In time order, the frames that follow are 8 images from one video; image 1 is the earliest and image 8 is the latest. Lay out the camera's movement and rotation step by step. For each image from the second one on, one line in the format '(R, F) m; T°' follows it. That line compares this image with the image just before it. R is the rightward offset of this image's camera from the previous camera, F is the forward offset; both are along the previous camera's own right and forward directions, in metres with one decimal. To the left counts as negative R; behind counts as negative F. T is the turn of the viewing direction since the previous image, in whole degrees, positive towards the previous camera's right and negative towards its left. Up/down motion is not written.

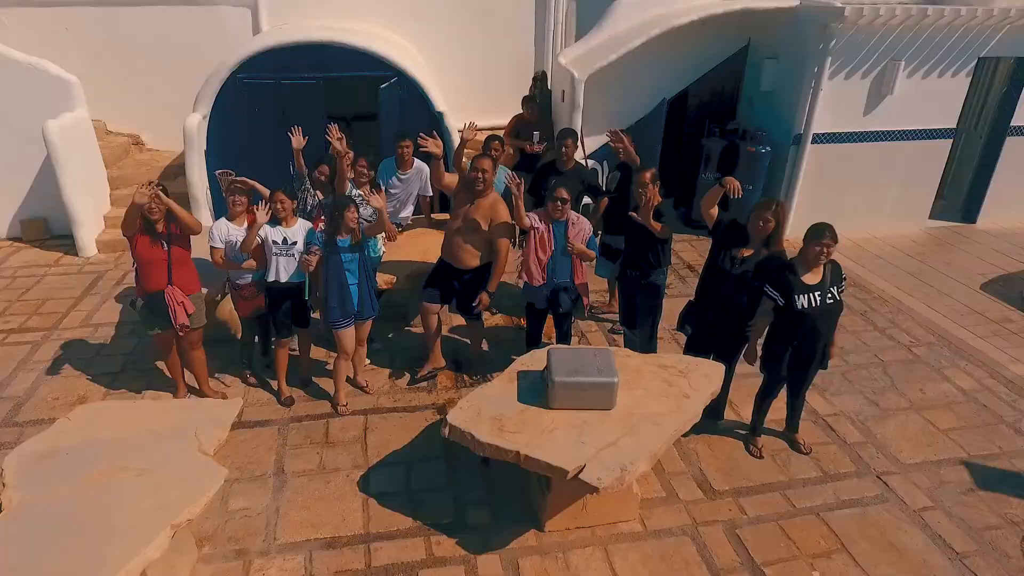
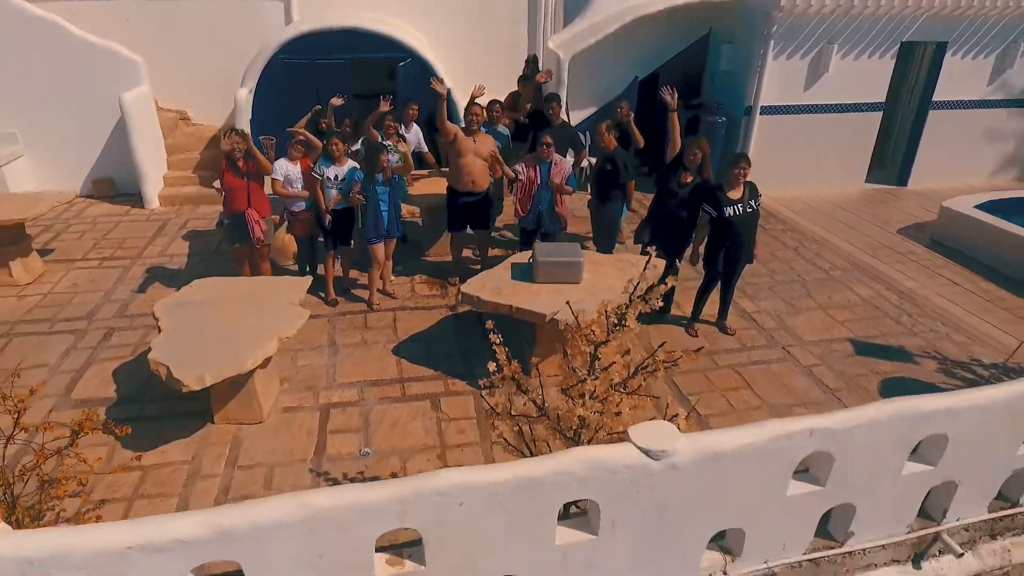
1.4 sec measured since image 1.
(0.0, -1.3) m; 0°
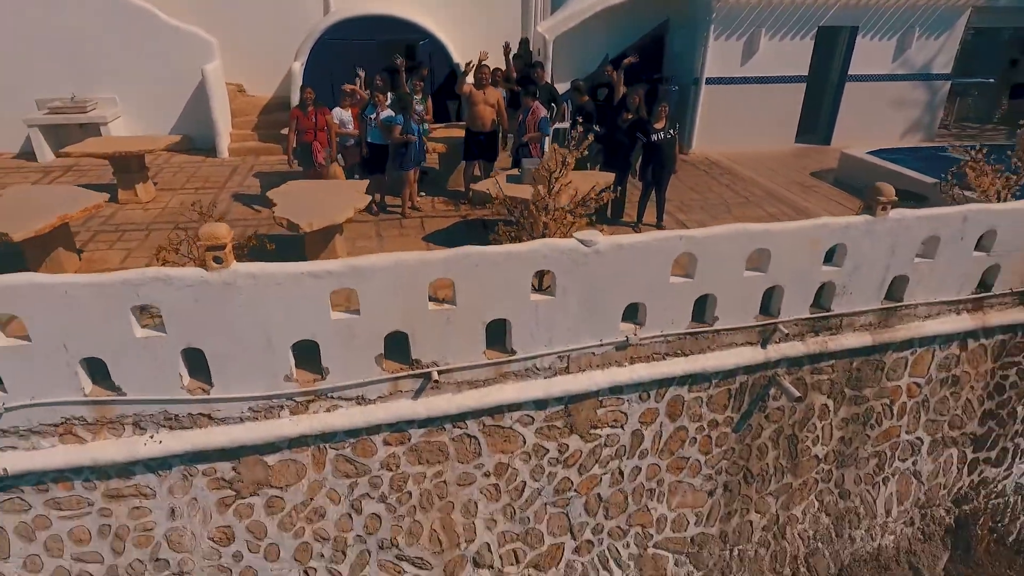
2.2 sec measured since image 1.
(0.0, -2.1) m; 0°
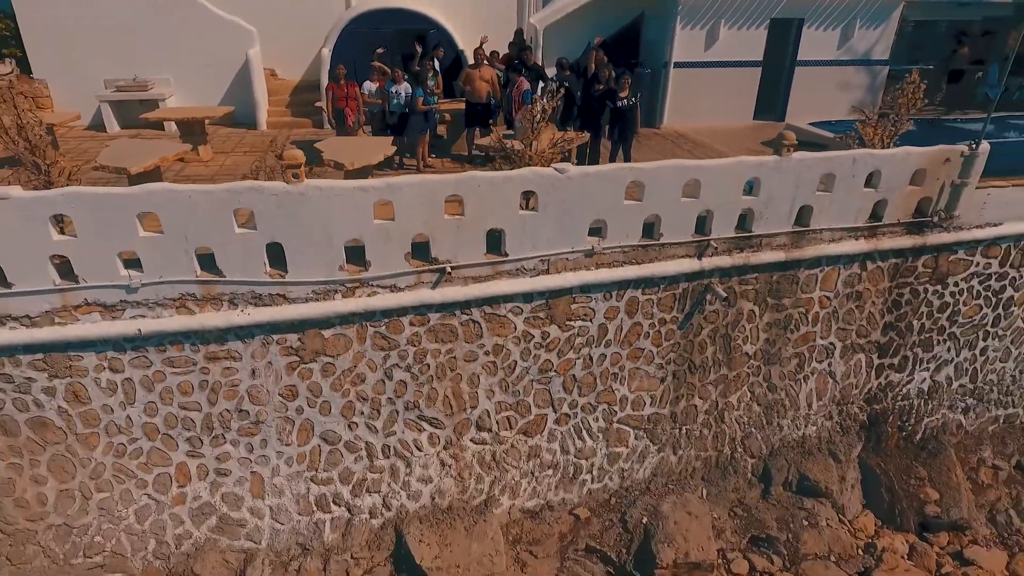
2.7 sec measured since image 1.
(+0.1, -1.7) m; 0°
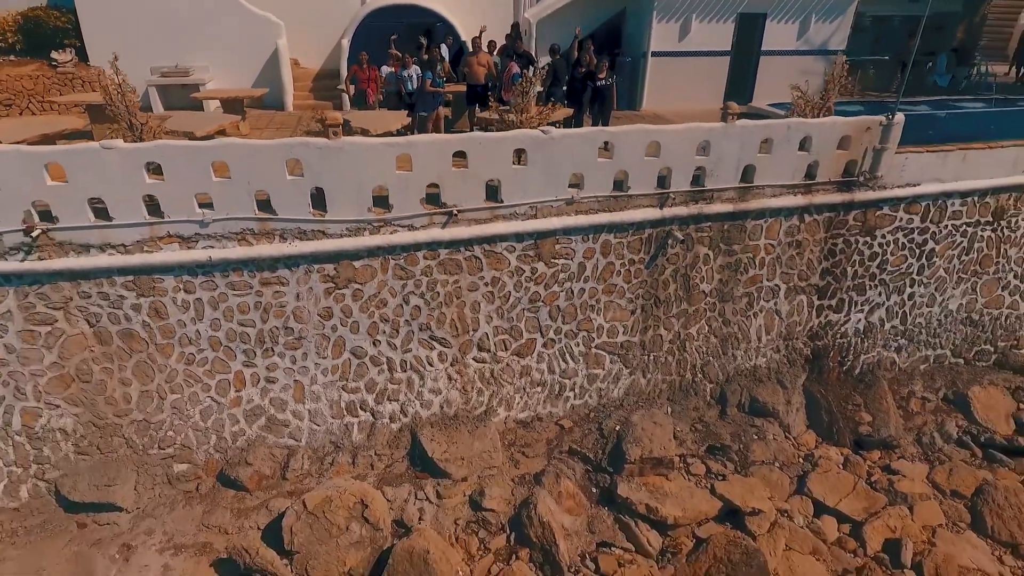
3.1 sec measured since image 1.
(+0.1, -1.6) m; 0°
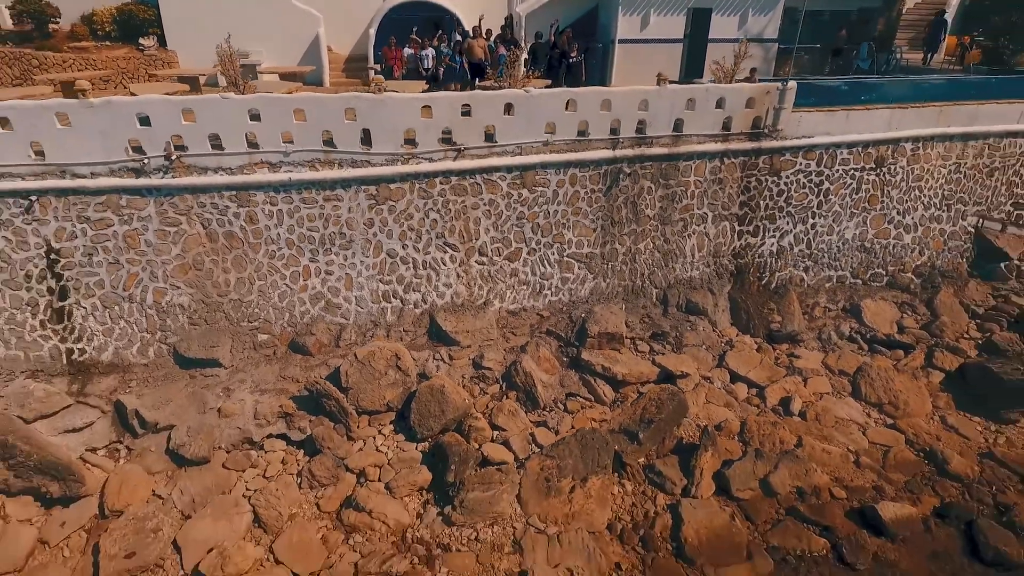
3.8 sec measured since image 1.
(+0.1, -3.2) m; 0°
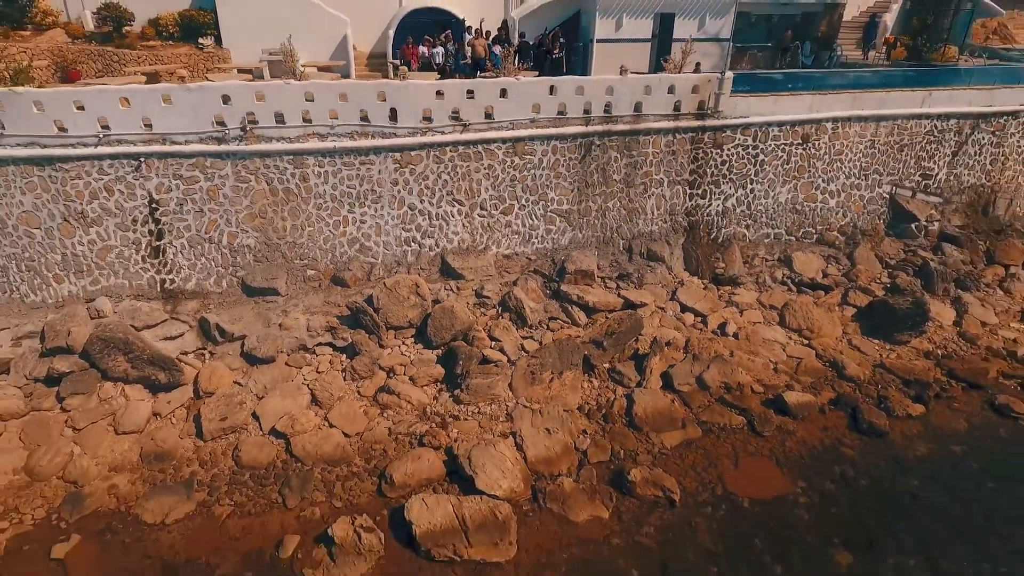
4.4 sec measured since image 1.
(+0.1, -3.2) m; 0°
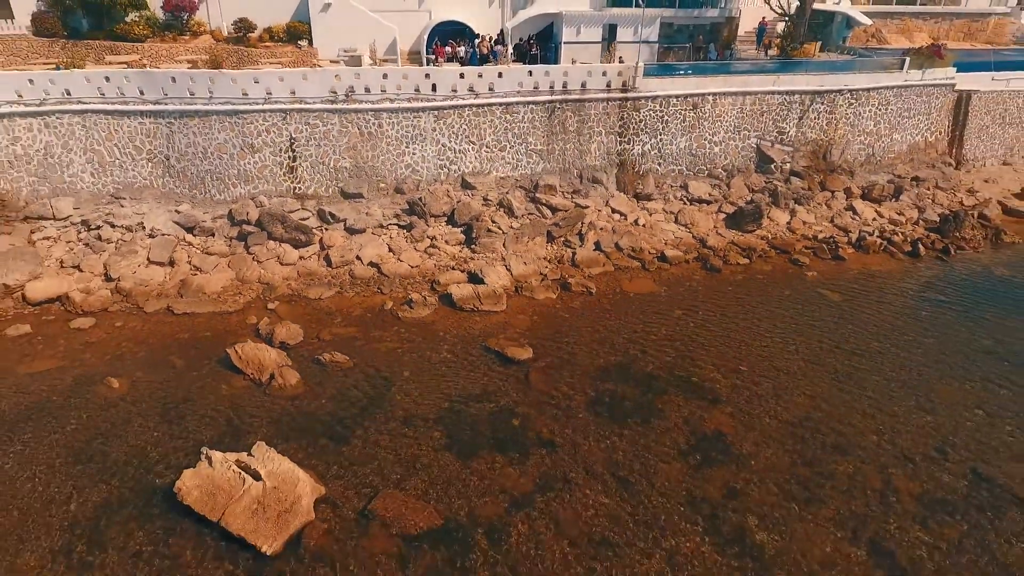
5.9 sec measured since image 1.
(+0.2, -9.5) m; 0°
